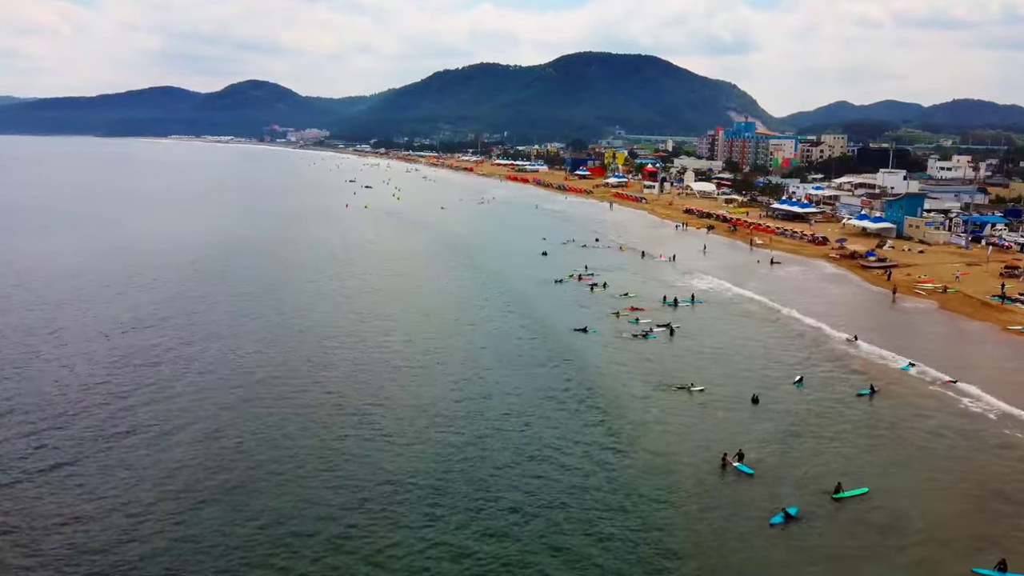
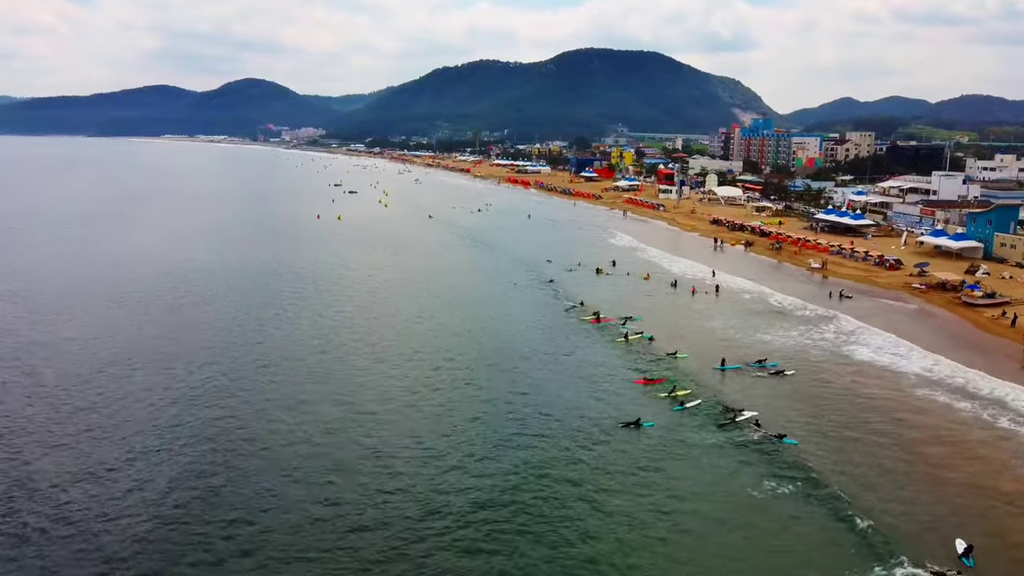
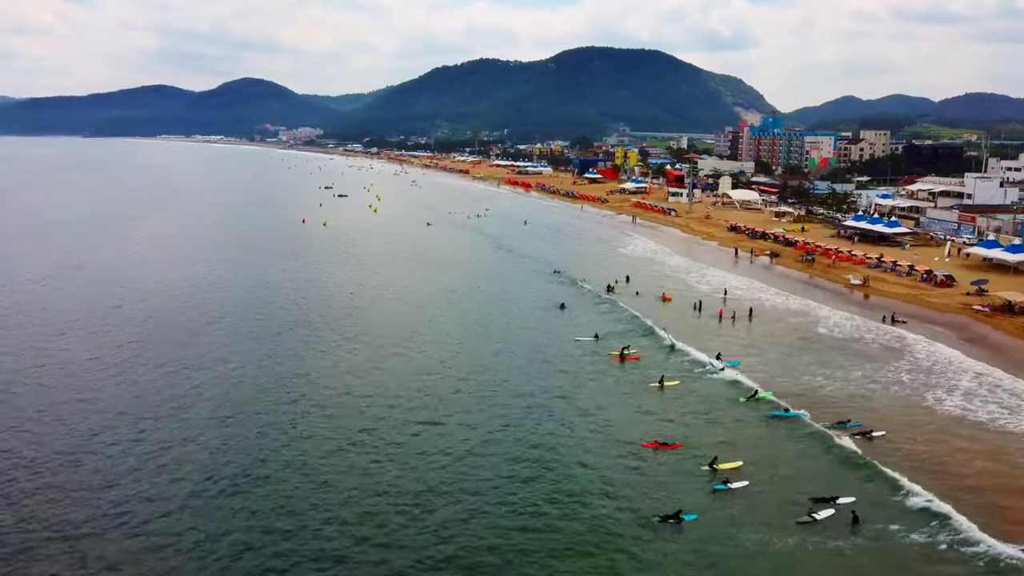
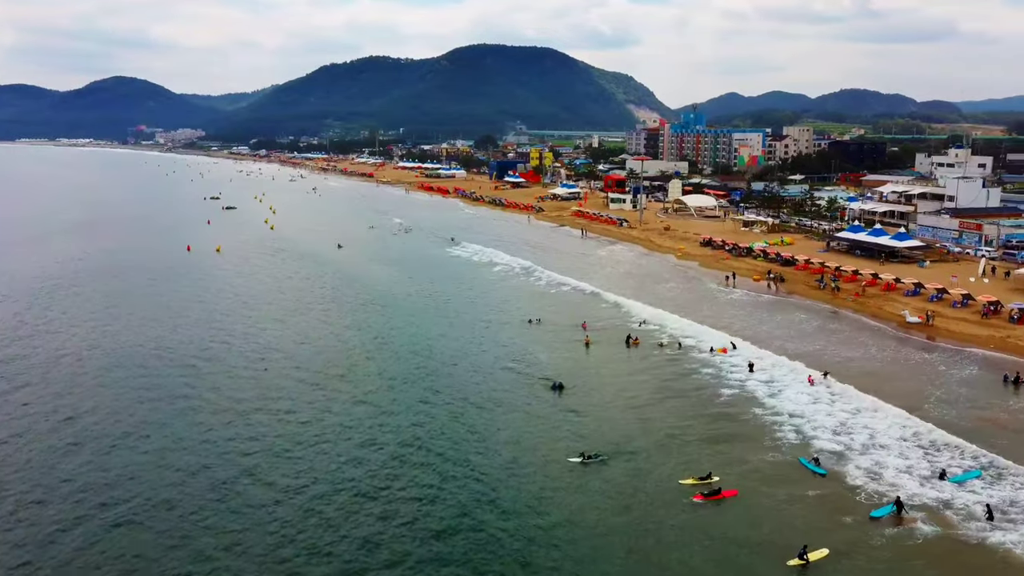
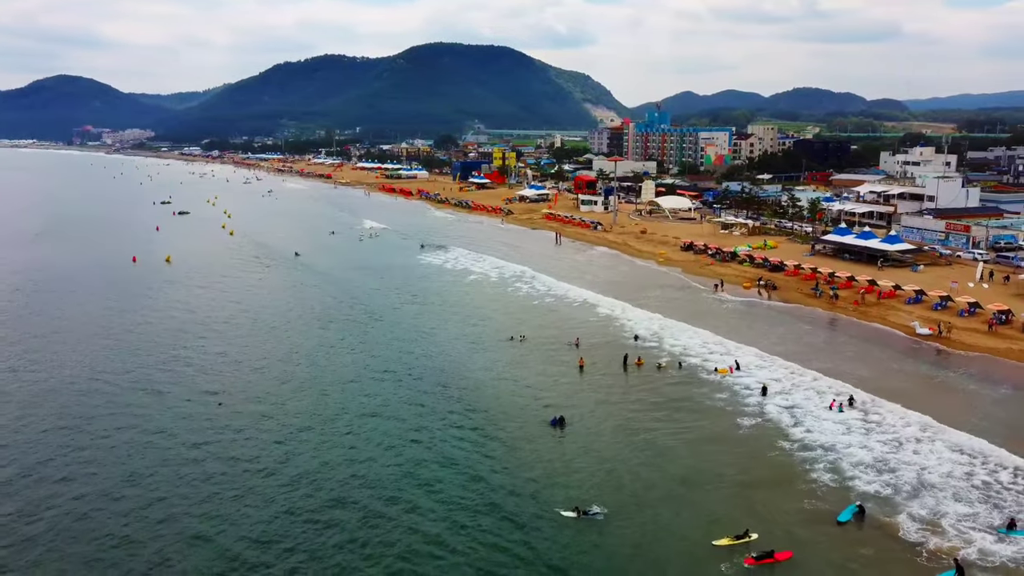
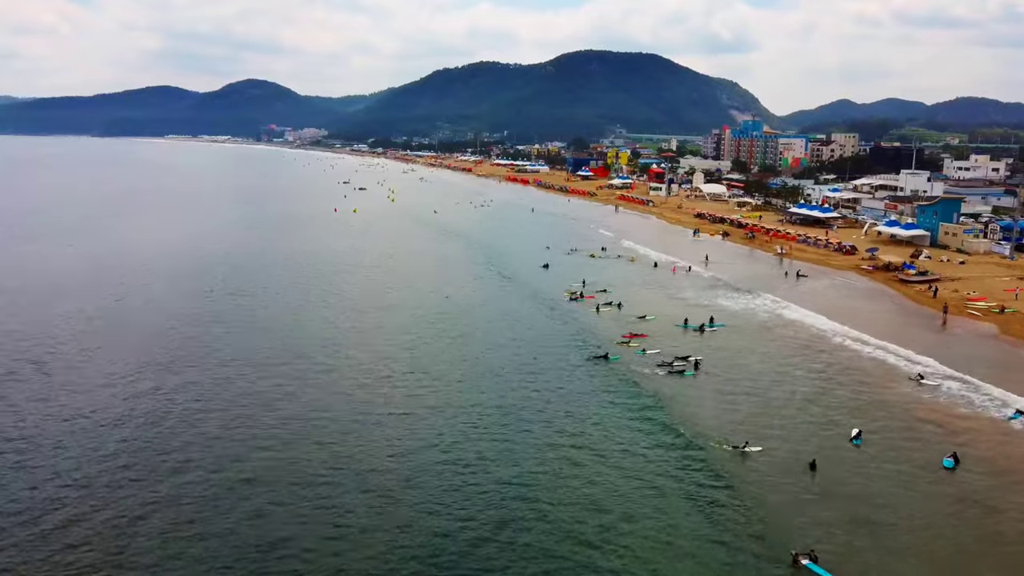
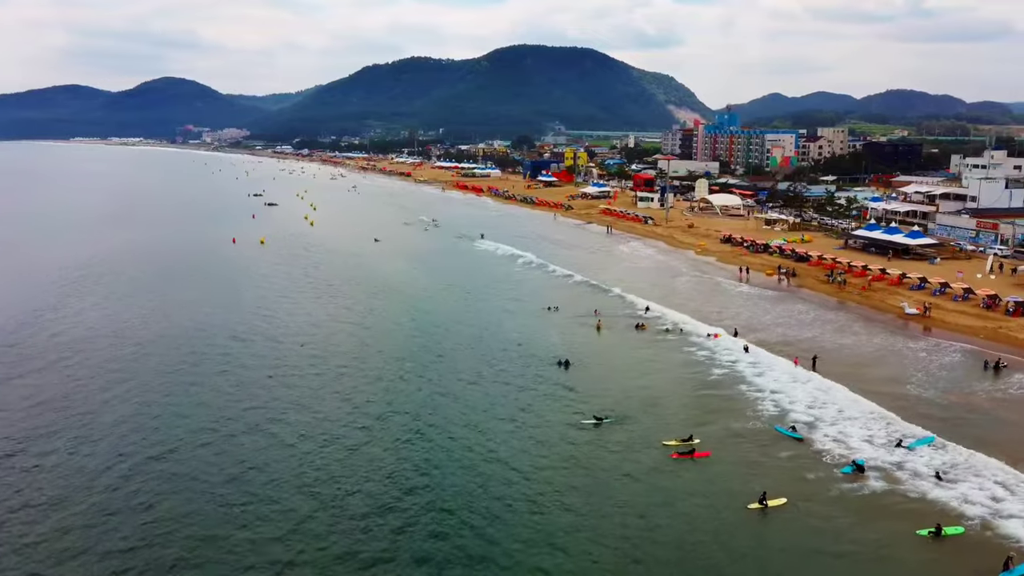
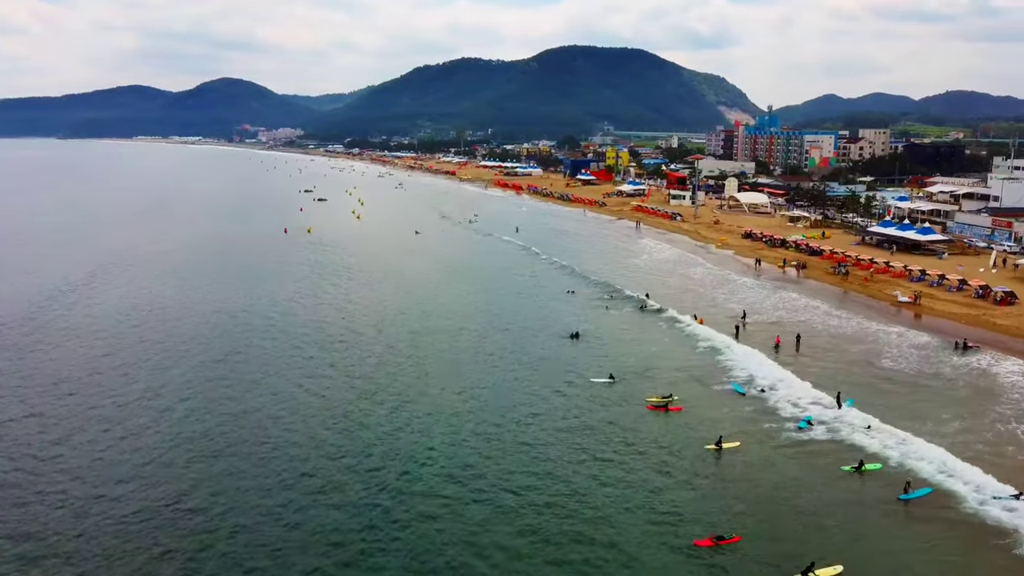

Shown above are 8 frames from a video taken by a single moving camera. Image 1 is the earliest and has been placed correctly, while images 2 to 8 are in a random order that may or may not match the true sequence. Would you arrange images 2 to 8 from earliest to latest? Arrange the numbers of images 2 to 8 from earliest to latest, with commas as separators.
6, 2, 3, 8, 7, 4, 5
